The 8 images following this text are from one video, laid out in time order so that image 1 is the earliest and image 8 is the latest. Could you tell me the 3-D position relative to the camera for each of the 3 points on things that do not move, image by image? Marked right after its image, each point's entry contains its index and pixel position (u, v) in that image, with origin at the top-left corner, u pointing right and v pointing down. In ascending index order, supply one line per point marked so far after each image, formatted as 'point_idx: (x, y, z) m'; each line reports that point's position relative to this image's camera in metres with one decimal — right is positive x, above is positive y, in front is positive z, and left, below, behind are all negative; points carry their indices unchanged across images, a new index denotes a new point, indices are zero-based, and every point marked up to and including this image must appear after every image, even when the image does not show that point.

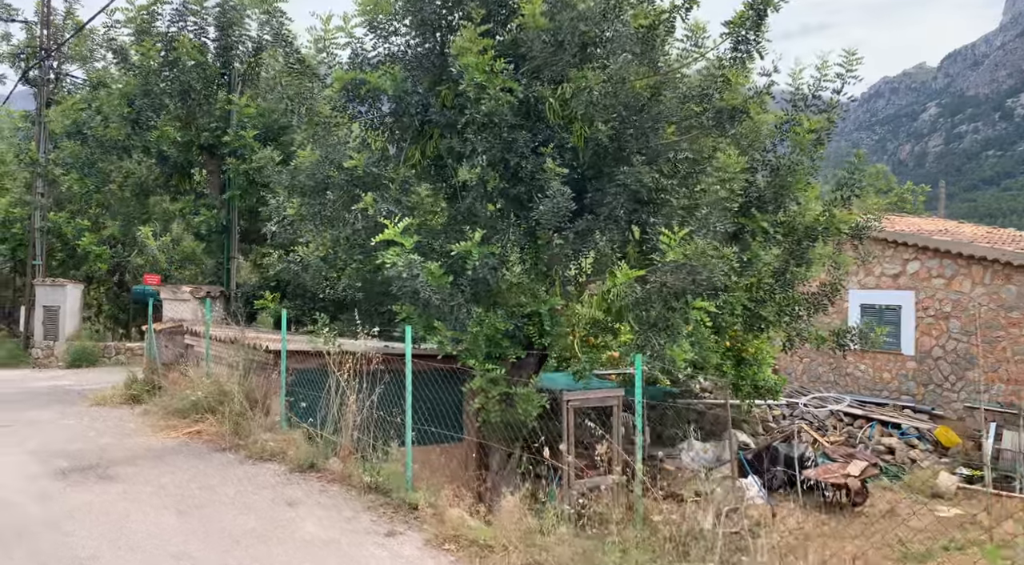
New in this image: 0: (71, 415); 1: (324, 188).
0: (-5.0, -1.5, +8.9) m
1: (-2.0, +1.0, +8.1) m
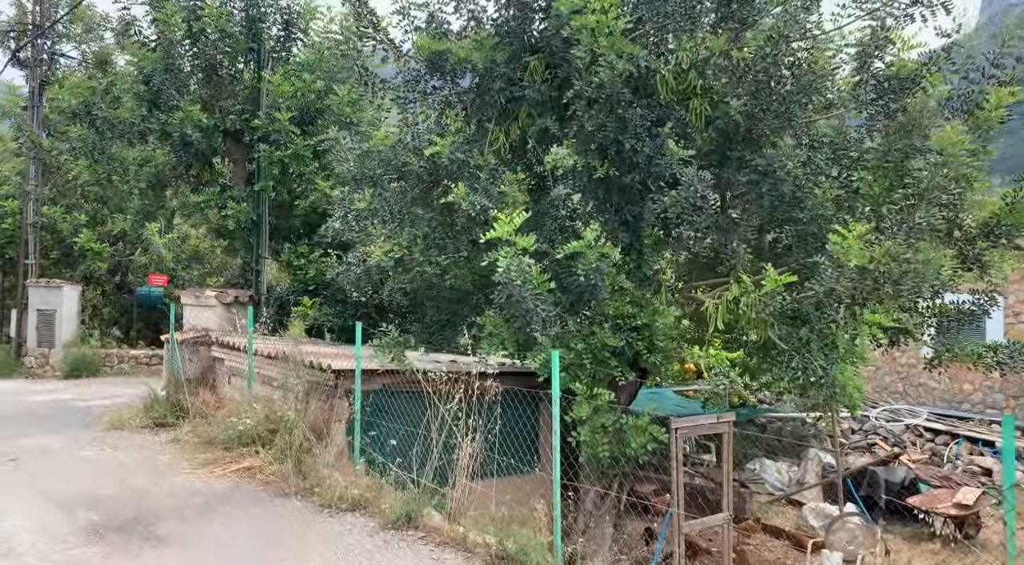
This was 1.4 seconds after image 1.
0: (-4.1, -1.6, +7.6) m
1: (-1.1, +0.9, +6.9) m
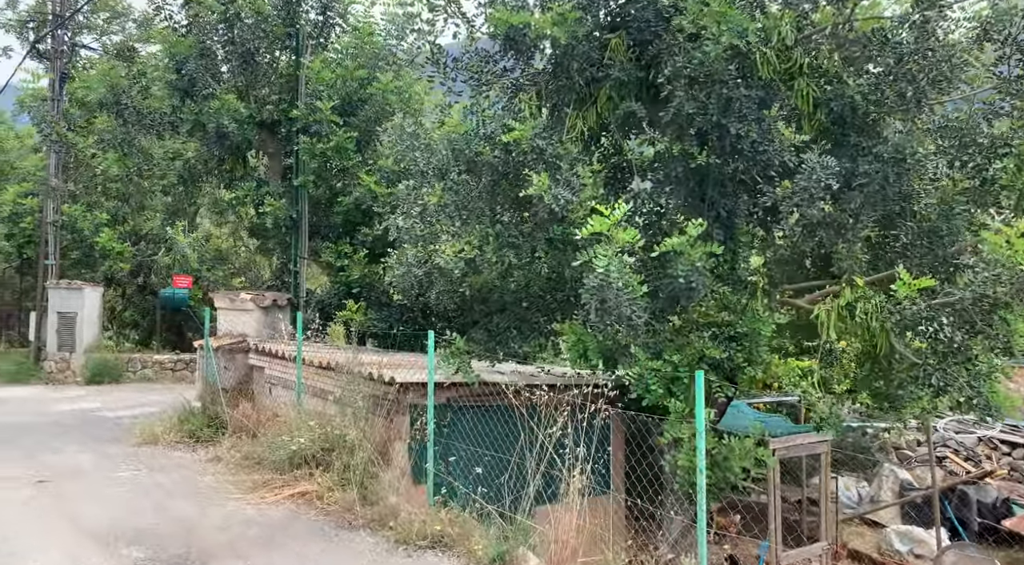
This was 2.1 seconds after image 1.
0: (-3.5, -1.6, +6.9) m
1: (-0.4, +0.9, +6.2) m
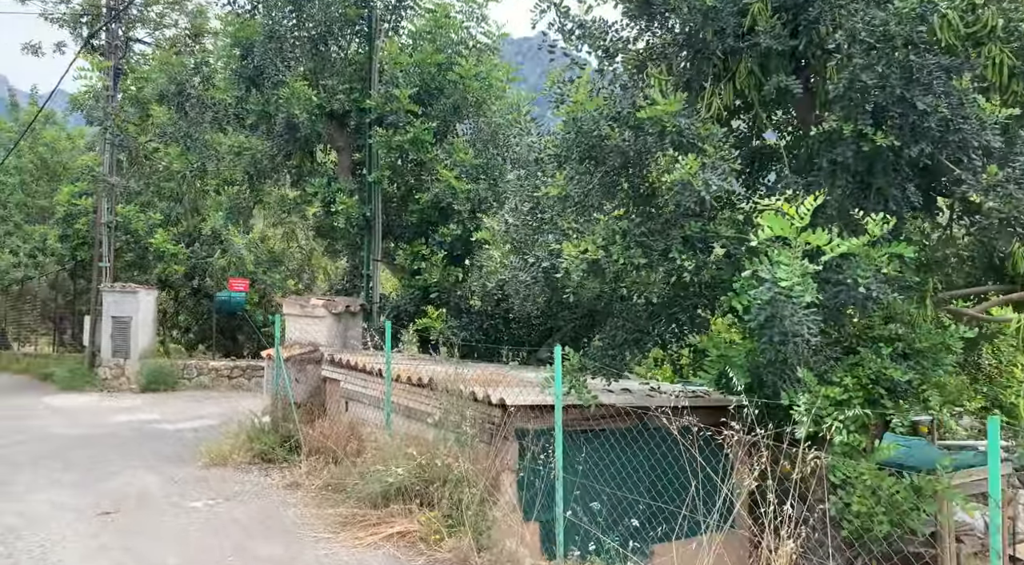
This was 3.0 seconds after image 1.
0: (-2.6, -1.6, +6.2) m
1: (+0.4, +0.9, +5.3) m
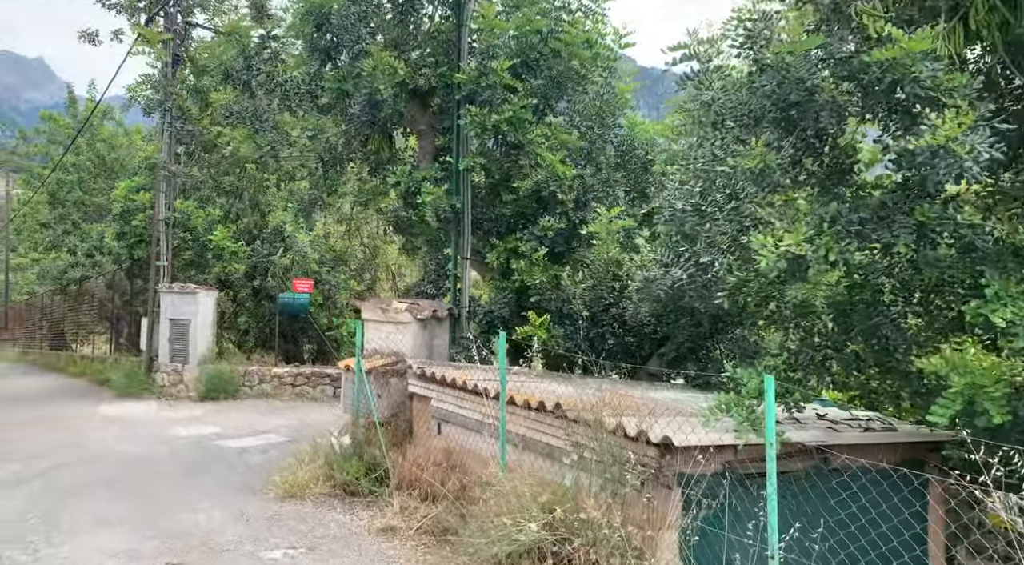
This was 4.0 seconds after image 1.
0: (-1.6, -1.6, +5.2) m
1: (+1.3, +0.8, +4.1) m
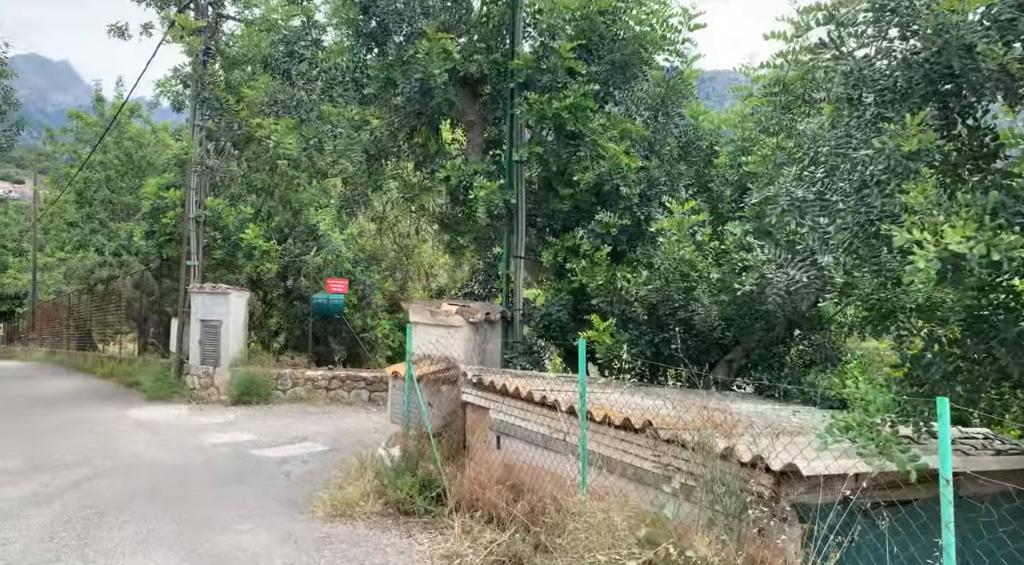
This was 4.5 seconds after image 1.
0: (-1.2, -1.7, +4.7) m
1: (+1.7, +0.8, +3.6) m
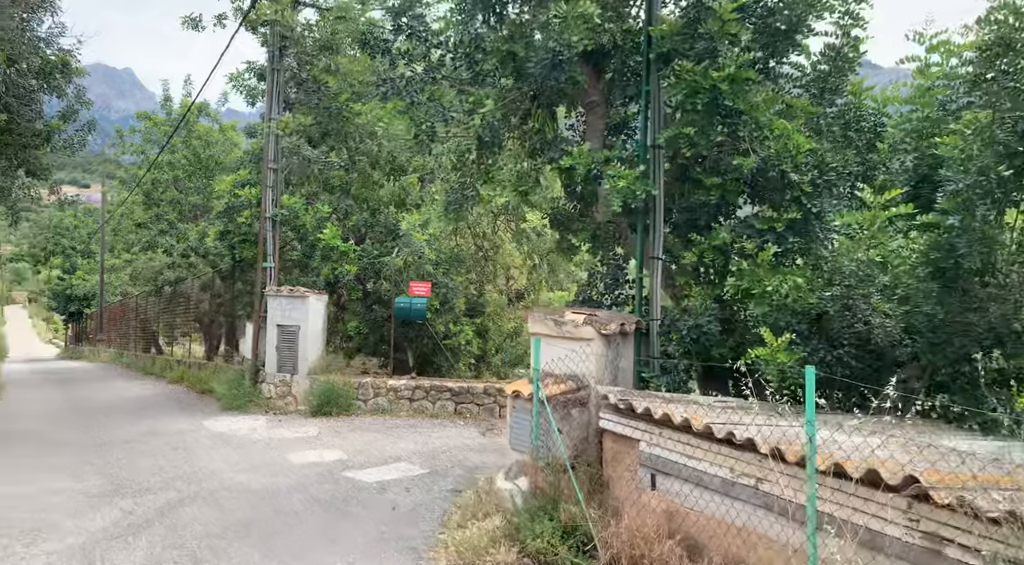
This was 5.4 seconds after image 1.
0: (-0.3, -1.7, +3.8) m
1: (+2.6, +0.8, +2.5) m
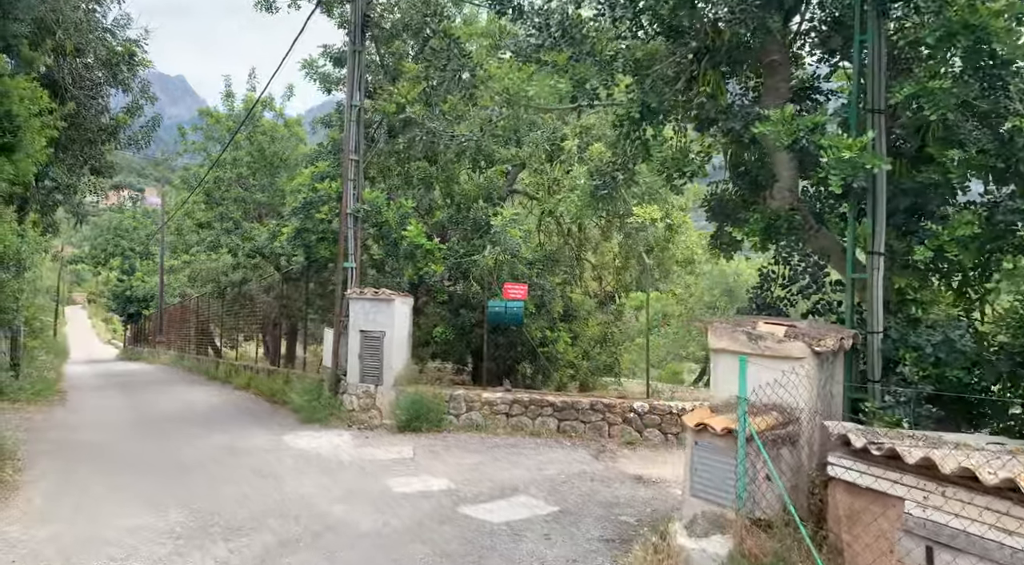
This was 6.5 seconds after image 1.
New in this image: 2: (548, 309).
0: (+0.7, -1.7, +2.6) m
1: (+3.5, +0.8, +1.1) m
2: (+0.5, -0.4, +11.6) m
